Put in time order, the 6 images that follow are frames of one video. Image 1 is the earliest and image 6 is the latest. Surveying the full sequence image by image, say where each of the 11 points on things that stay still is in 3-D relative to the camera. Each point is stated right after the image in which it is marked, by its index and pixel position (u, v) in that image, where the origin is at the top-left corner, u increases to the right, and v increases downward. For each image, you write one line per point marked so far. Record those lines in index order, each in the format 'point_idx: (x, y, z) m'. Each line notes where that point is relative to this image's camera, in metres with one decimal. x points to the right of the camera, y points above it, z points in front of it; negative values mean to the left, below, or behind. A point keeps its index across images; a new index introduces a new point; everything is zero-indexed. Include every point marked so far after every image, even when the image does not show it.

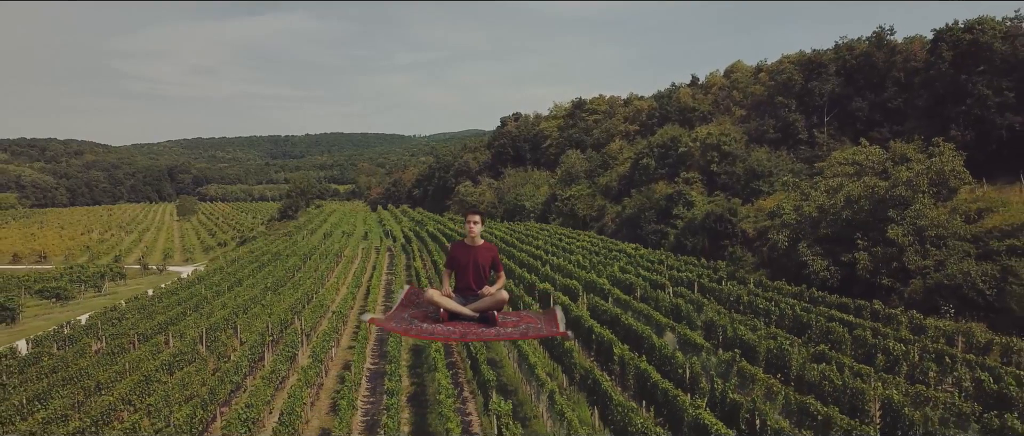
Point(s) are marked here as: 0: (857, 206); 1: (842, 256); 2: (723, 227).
0: (+9.0, +0.3, +13.9) m
1: (+8.5, -1.0, +13.8) m
2: (+7.3, -0.3, +18.4) m
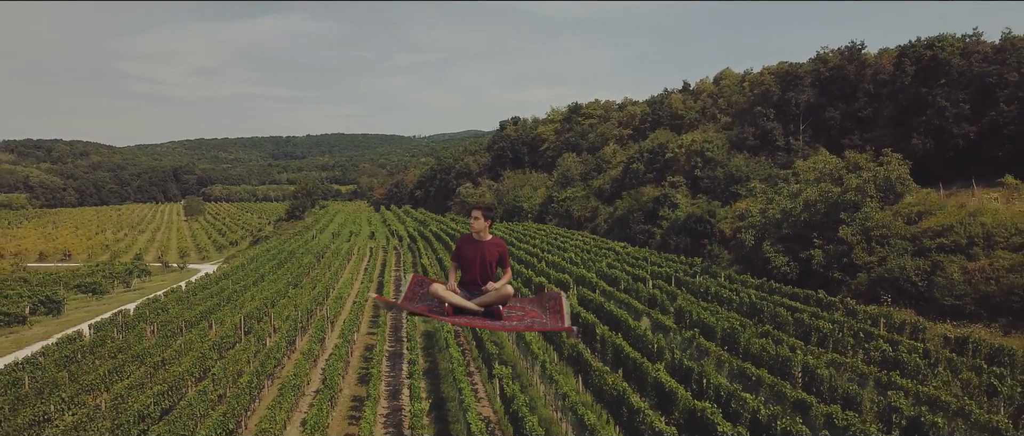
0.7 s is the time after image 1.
0: (+8.9, +0.2, +15.8) m
1: (+8.5, -1.0, +15.7) m
2: (+7.3, -0.4, +20.4) m
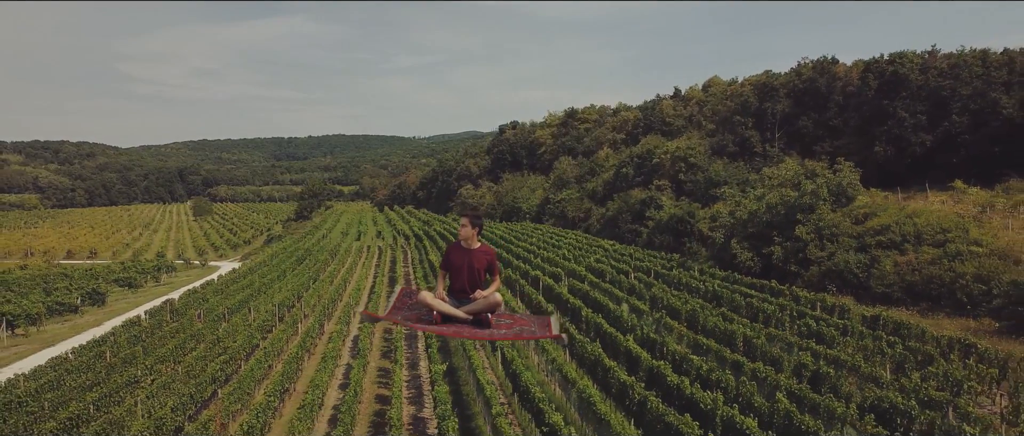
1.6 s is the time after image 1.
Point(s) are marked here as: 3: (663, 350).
0: (+8.9, +0.2, +18.1) m
1: (+8.4, -1.1, +17.9) m
2: (+7.3, -0.4, +22.6) m
3: (+3.1, -2.7, +11.1) m
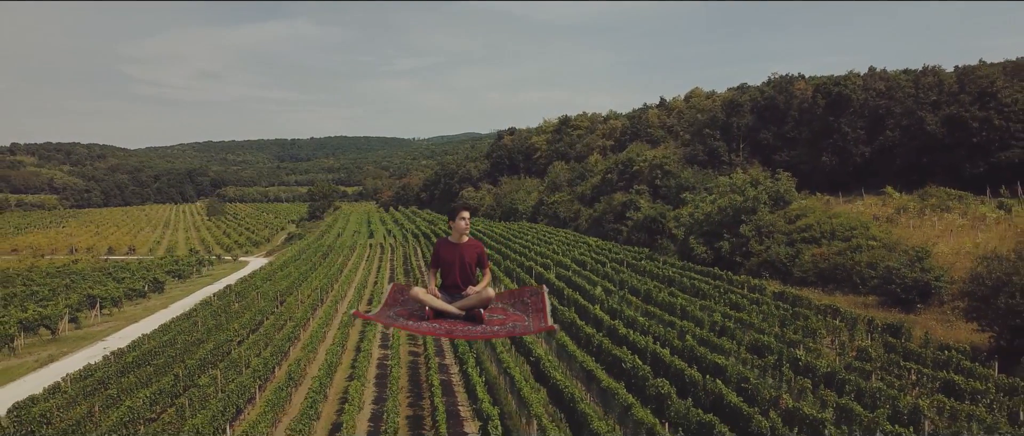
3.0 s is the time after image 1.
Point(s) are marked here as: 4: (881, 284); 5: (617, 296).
0: (+8.8, +0.2, +22.1) m
1: (+8.4, -1.1, +21.9) m
2: (+7.2, -0.4, +26.6) m
3: (+3.0, -2.7, +15.0) m
4: (+11.2, -2.0, +16.2) m
5: (+3.4, -2.5, +17.1) m
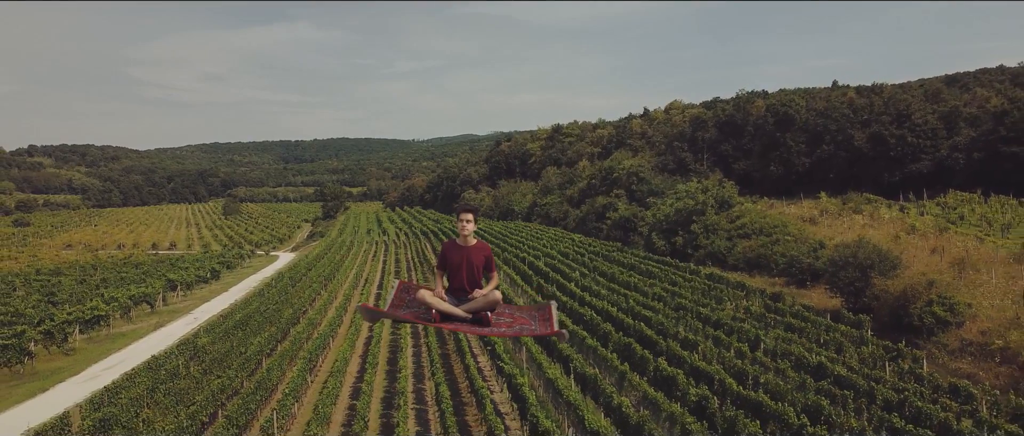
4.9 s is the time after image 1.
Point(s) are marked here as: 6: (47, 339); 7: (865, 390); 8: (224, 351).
0: (+8.7, +0.2, +27.4) m
1: (+8.2, -1.1, +27.3) m
2: (+7.0, -0.4, +32.0) m
3: (+2.9, -2.8, +20.4) m
4: (+11.1, -2.0, +21.6) m
5: (+3.3, -2.5, +22.4) m
6: (-15.1, -4.0, +17.5) m
7: (+7.0, -3.4, +10.7) m
8: (-8.1, -3.8, +15.2) m
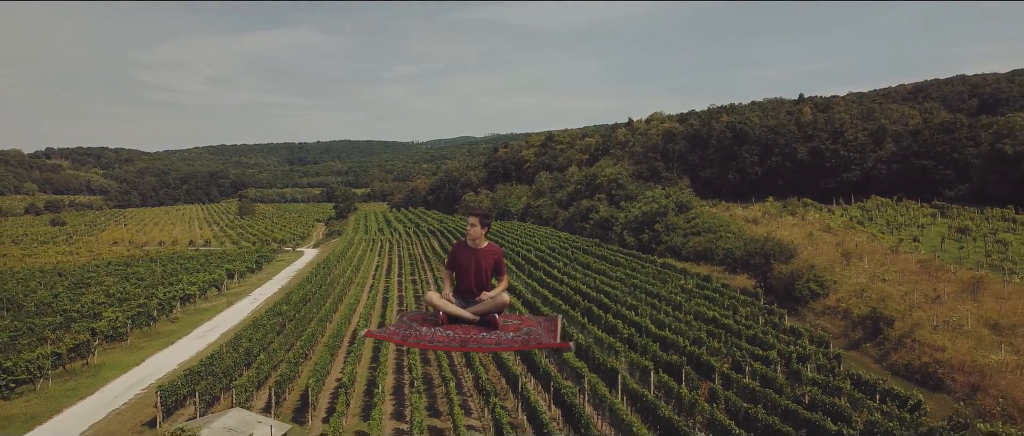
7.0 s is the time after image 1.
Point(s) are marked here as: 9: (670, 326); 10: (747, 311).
0: (+8.5, +0.1, +33.4) m
1: (+8.0, -1.1, +33.2) m
2: (+6.8, -0.4, +37.9) m
3: (+2.8, -2.8, +26.3) m
4: (+10.9, -2.1, +27.5) m
5: (+3.1, -2.6, +28.3) m
6: (-15.3, -4.0, +23.2) m
7: (+6.9, -3.5, +16.6) m
8: (-8.3, -3.8, +21.1) m
9: (+5.1, -3.5, +17.1) m
10: (+8.2, -3.3, +18.7) m
